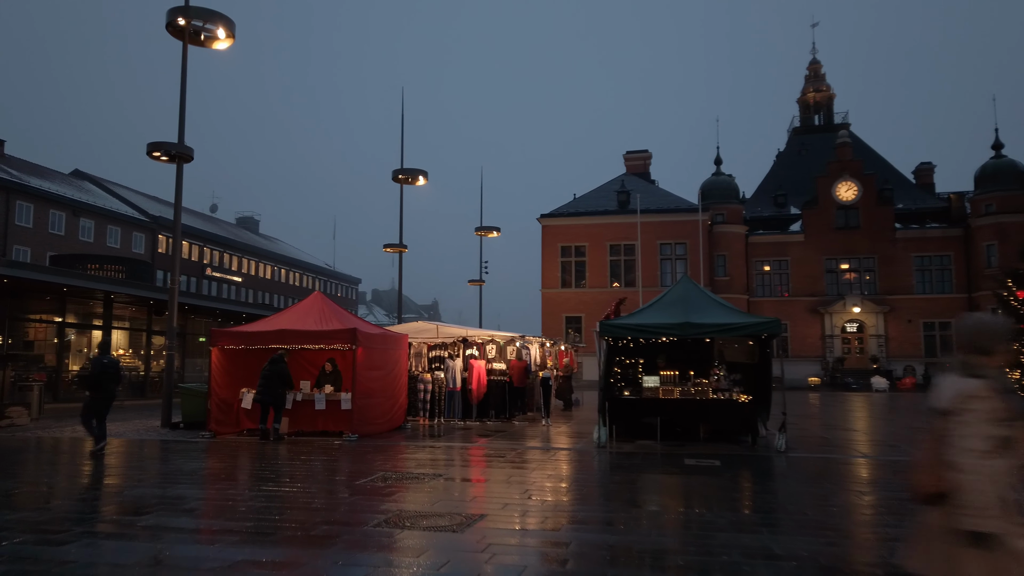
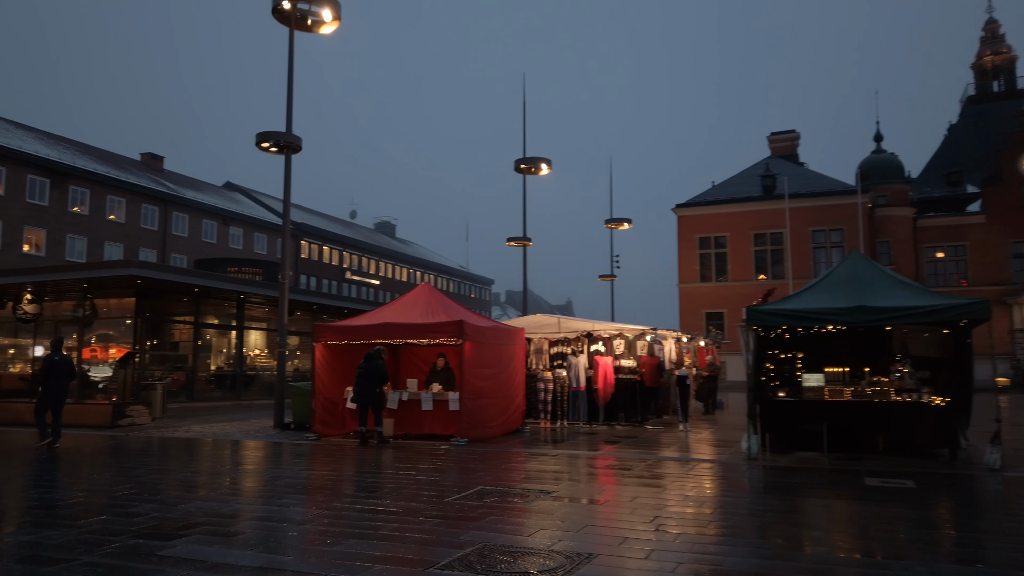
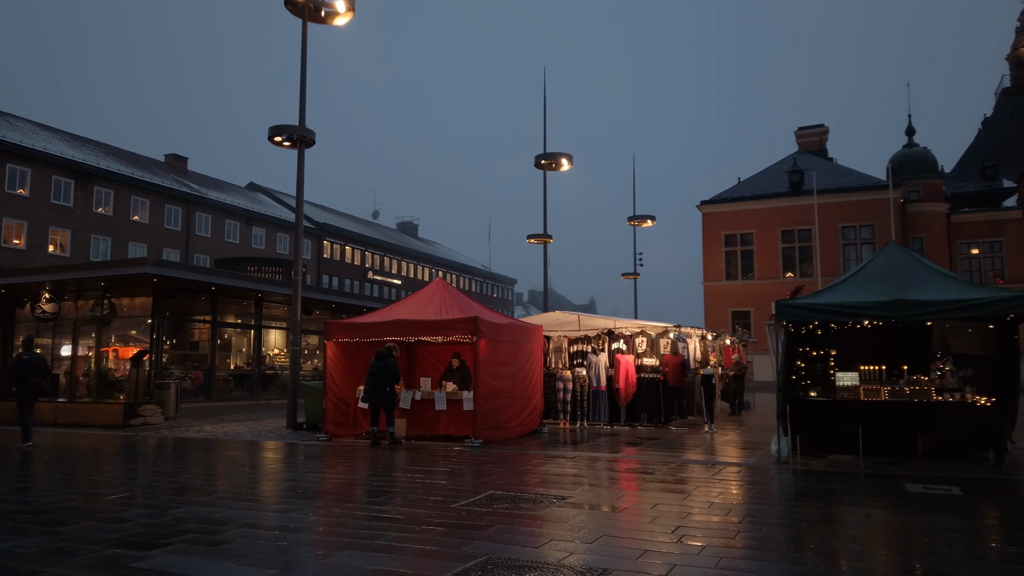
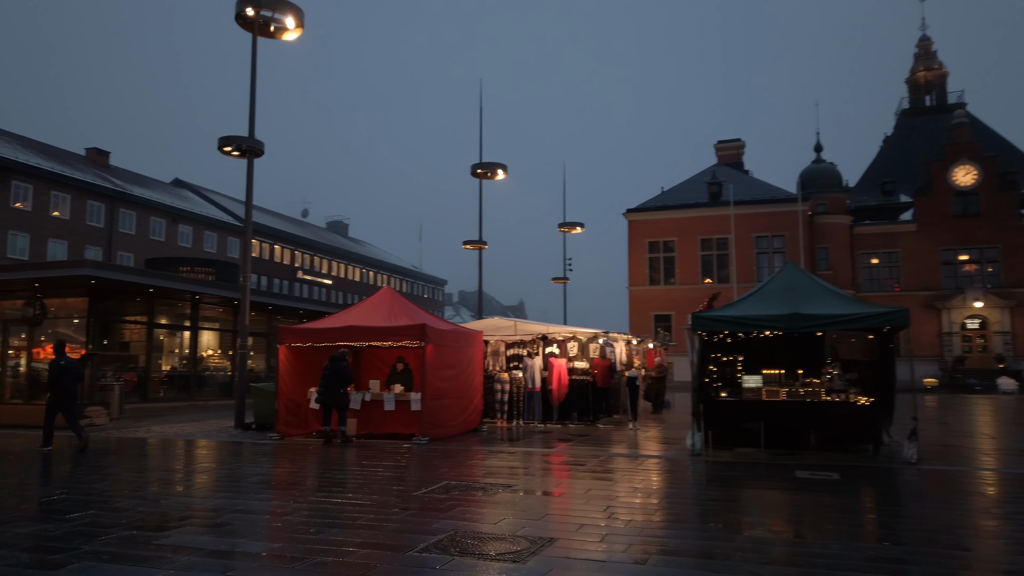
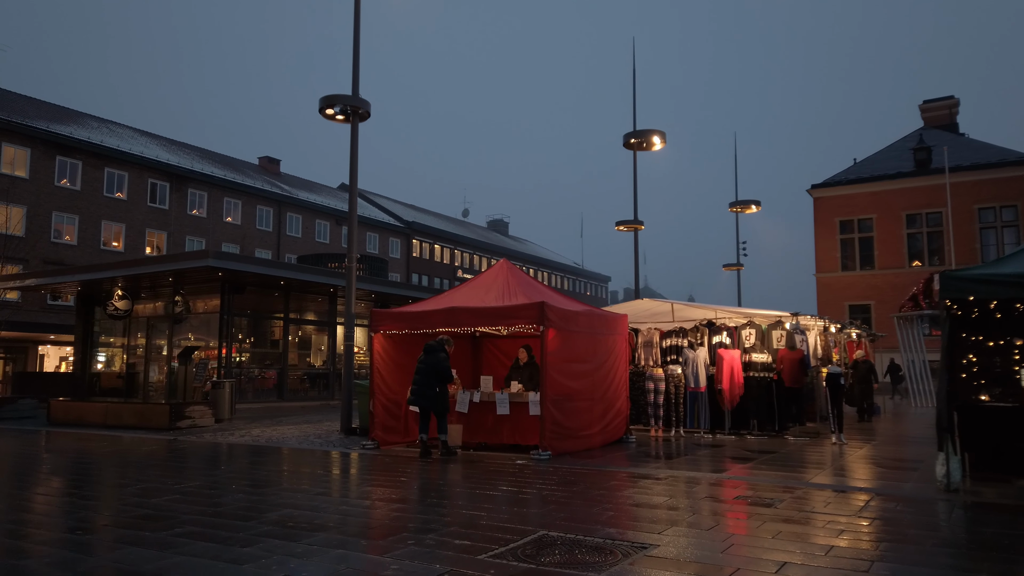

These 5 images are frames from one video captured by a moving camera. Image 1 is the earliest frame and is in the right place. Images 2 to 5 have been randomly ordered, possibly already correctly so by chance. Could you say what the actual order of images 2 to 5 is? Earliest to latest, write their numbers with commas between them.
4, 2, 3, 5
